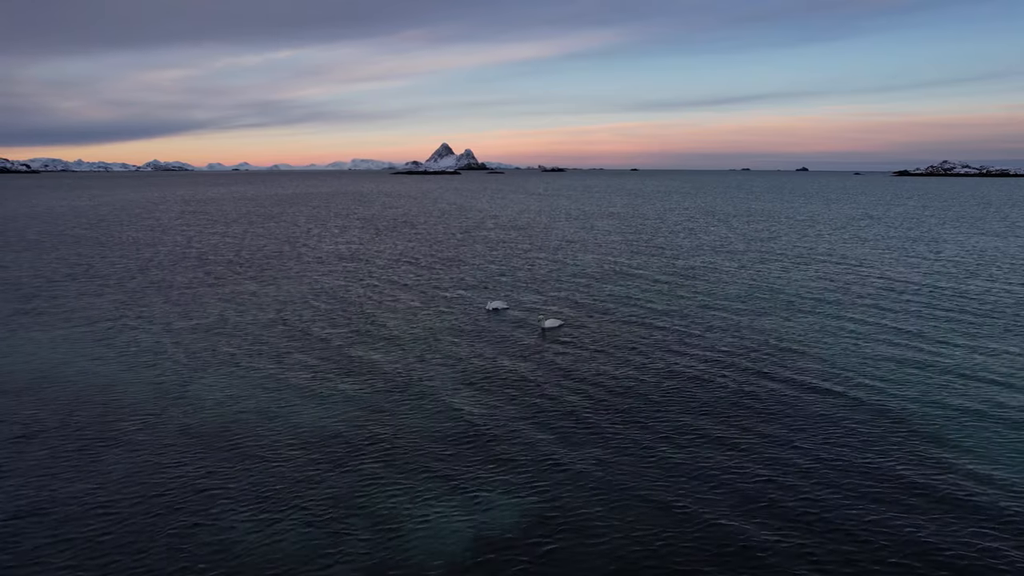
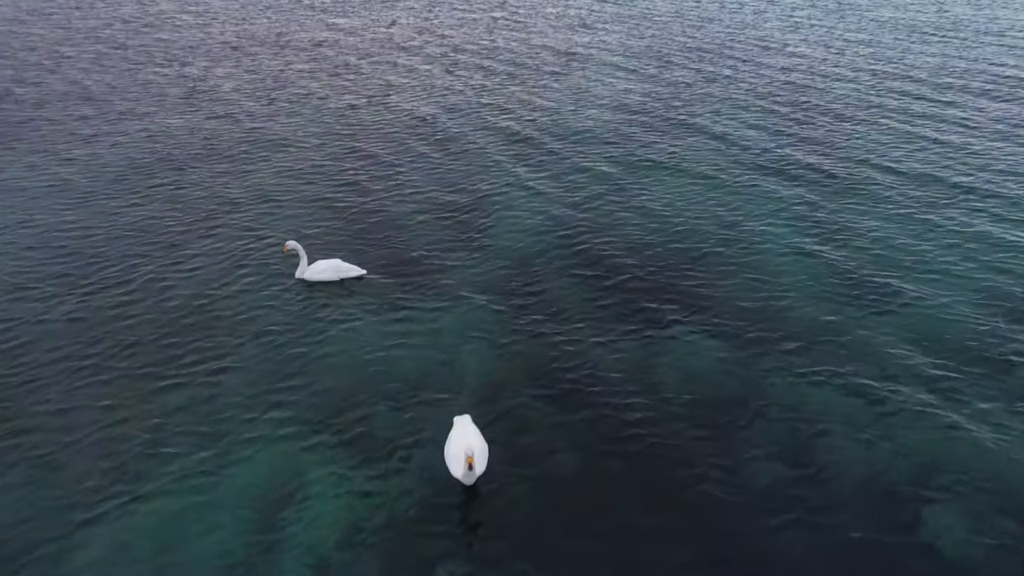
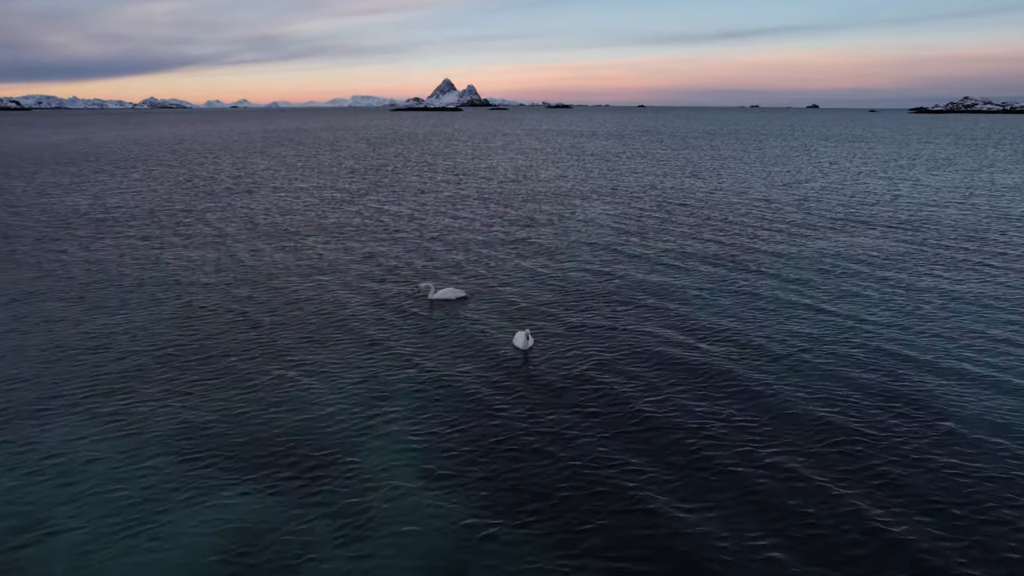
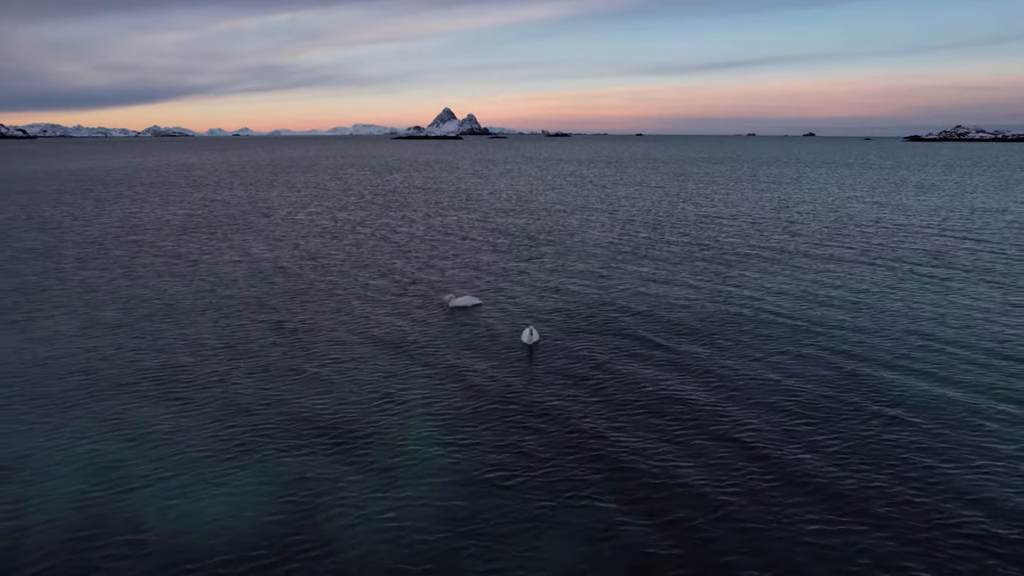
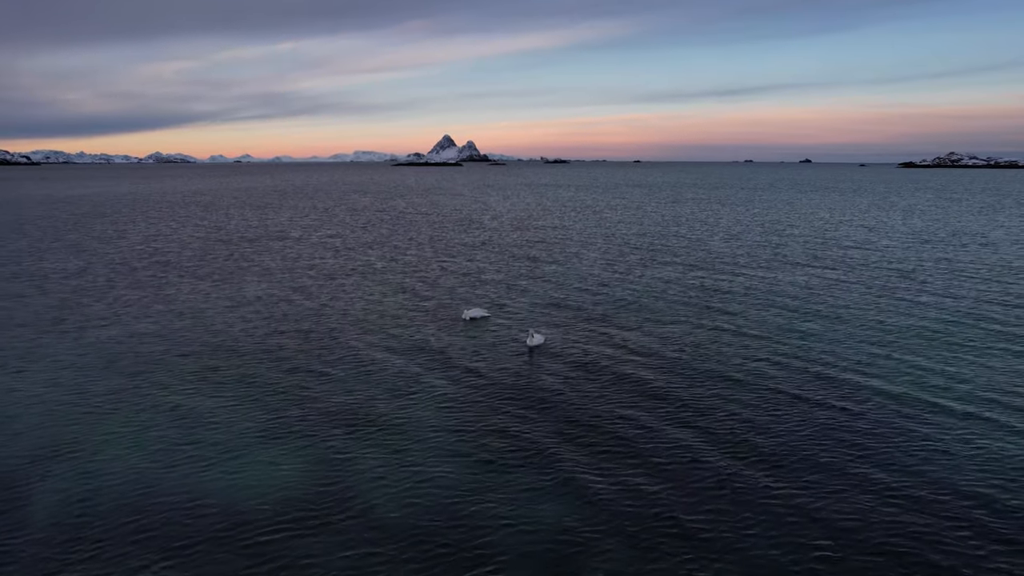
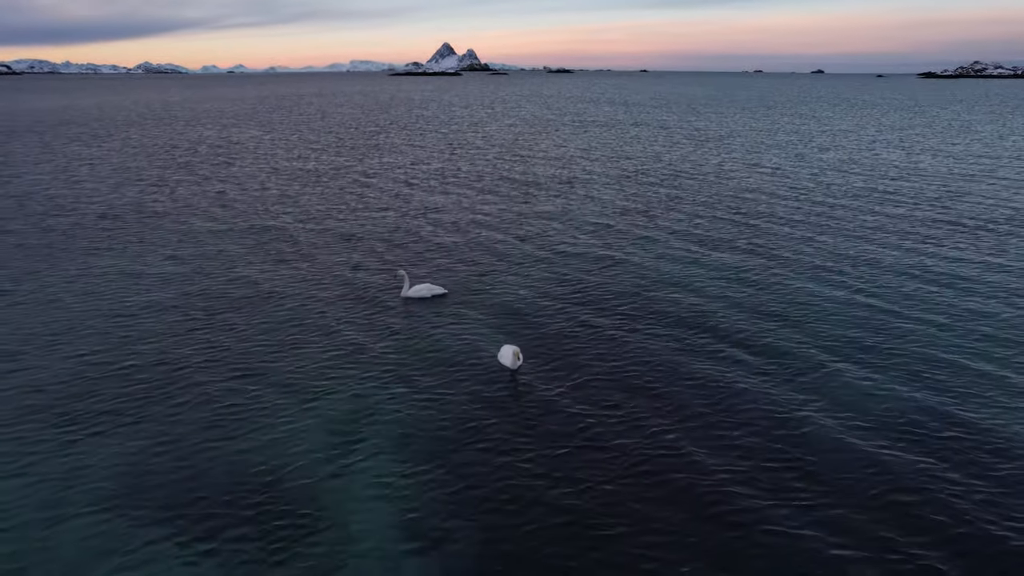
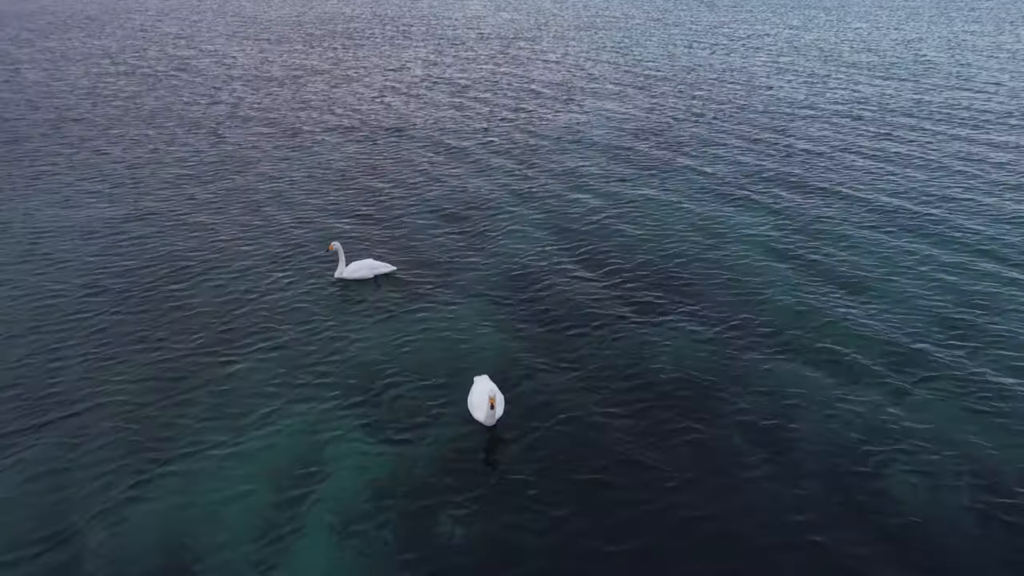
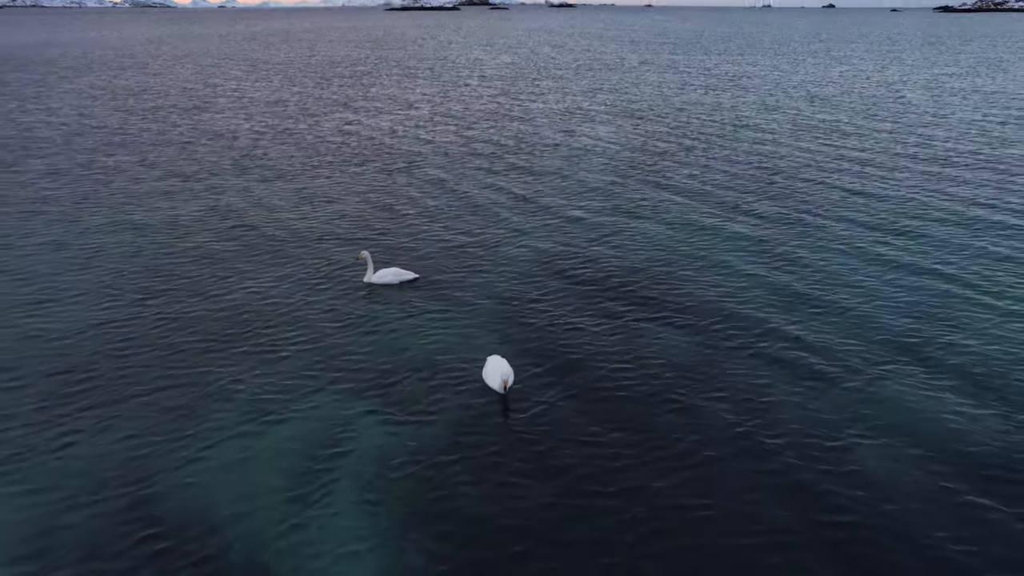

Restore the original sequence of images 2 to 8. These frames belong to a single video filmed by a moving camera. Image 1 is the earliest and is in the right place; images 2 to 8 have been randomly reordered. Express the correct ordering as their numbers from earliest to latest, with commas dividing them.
5, 4, 3, 6, 8, 7, 2
